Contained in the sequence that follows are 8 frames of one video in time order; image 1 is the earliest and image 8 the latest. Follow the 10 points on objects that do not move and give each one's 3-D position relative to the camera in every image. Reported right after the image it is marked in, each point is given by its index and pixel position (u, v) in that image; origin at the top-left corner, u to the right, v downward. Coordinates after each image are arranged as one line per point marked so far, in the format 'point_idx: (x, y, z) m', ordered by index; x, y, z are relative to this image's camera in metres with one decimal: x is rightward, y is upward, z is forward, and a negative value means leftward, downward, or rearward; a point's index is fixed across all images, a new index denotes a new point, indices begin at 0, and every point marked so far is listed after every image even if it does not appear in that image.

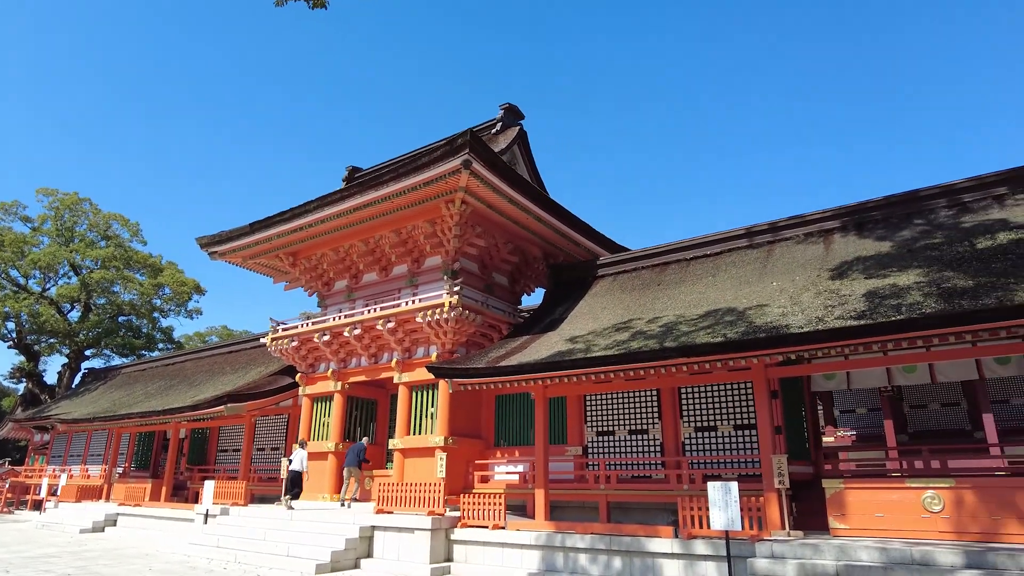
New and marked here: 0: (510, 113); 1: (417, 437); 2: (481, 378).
0: (-0.1, +3.9, +14.6) m
1: (-1.8, -2.8, +12.1) m
2: (-0.5, -1.4, +10.3) m
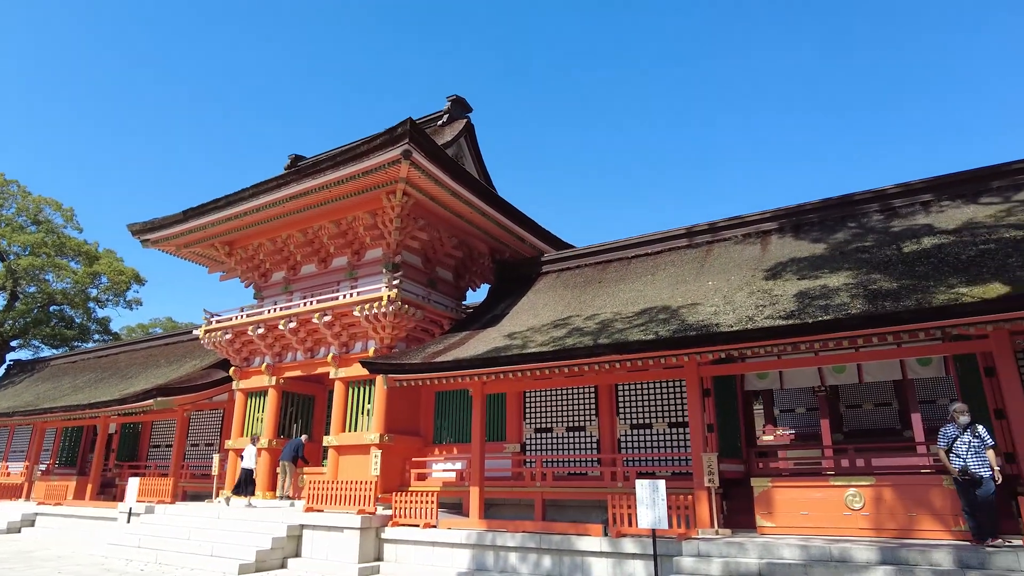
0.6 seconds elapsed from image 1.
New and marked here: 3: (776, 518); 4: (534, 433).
0: (-1.2, +4.0, +14.4) m
1: (-2.9, -2.6, +11.8) m
2: (-1.5, -1.3, +10.0) m
3: (+3.2, -2.8, +7.8) m
4: (+0.4, -2.5, +11.2) m
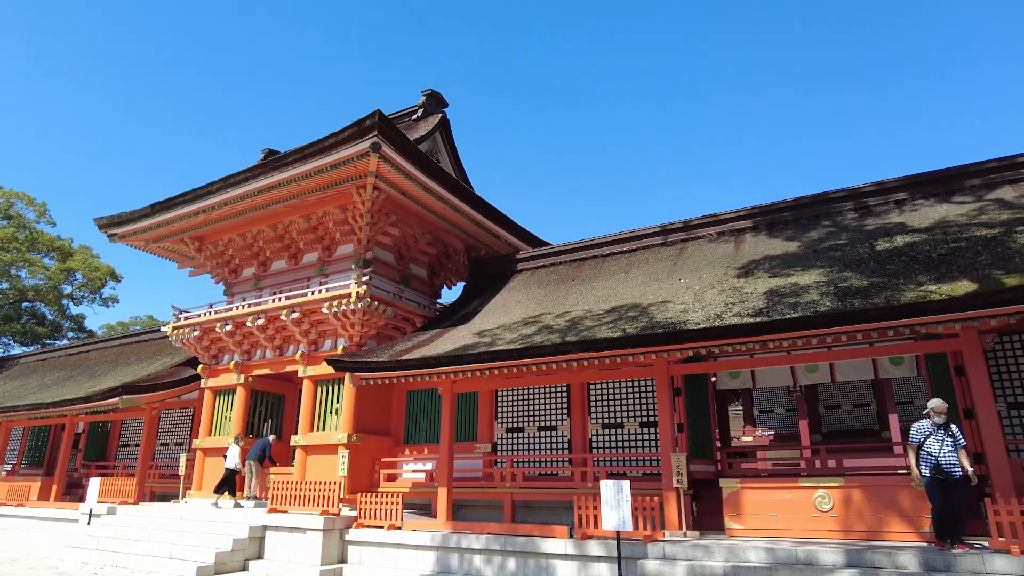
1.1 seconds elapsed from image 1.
0: (-1.7, +4.1, +14.2) m
1: (-3.4, -2.6, +11.5) m
2: (-2.0, -1.3, +9.8) m
3: (+2.8, -2.7, +7.7) m
4: (-0.1, -2.4, +11.0) m
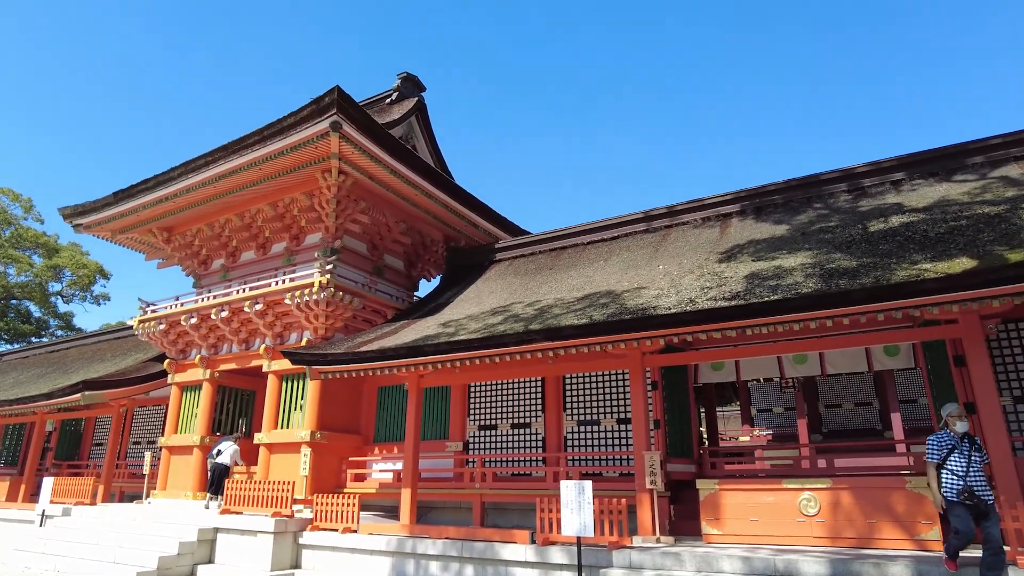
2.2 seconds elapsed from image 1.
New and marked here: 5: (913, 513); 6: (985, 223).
0: (-2.1, +4.2, +13.6) m
1: (-3.8, -2.4, +10.9) m
2: (-2.4, -1.1, +9.2) m
3: (+2.3, -2.5, +7.0) m
4: (-0.6, -2.3, +10.3) m
5: (+3.8, -2.2, +6.3) m
6: (+4.9, +0.7, +6.7) m
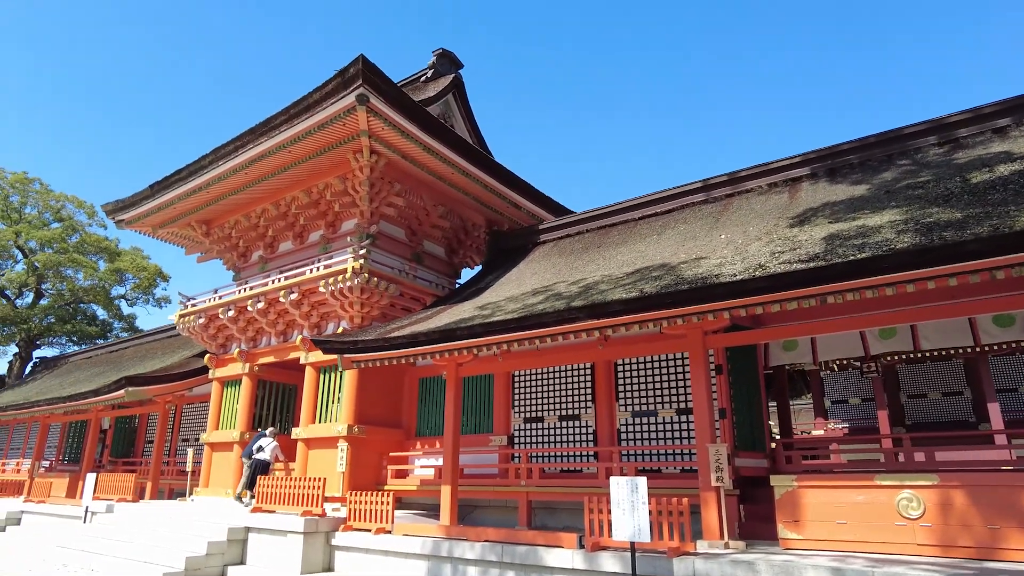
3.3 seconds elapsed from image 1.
0: (-1.3, +4.5, +12.9) m
1: (-3.0, -2.2, +10.4) m
2: (-1.8, -0.9, +8.6) m
3: (+2.7, -2.2, +6.0) m
4: (+0.2, -2.0, +9.6) m
5: (+4.2, -1.8, +5.1) m
6: (+5.2, +1.1, +5.5) m
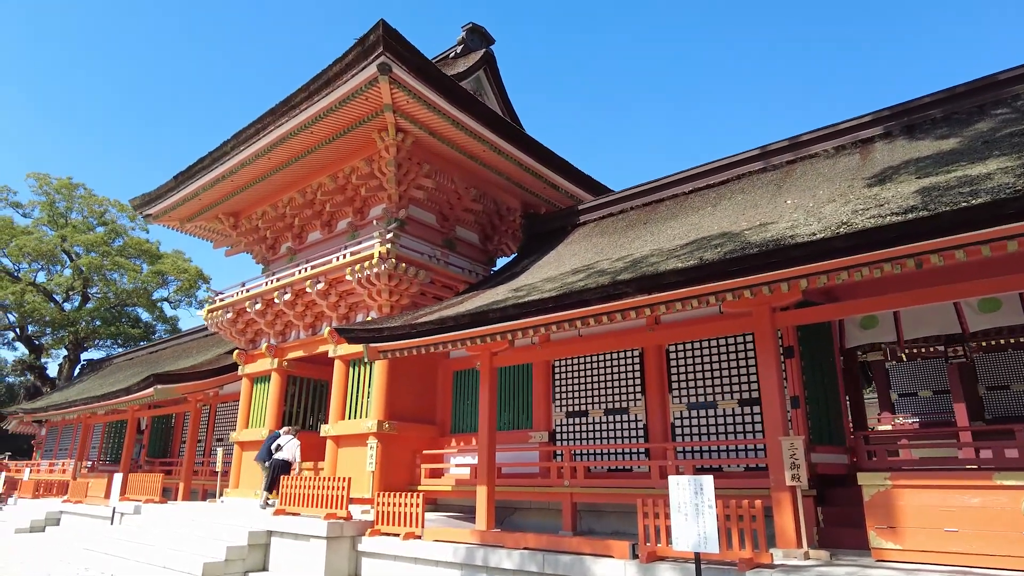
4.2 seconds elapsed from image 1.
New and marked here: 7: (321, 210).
0: (-0.7, +4.7, +12.2) m
1: (-2.4, -2.0, +9.8) m
2: (-1.4, -0.7, +7.9) m
3: (+3.0, -1.9, +5.0) m
4: (+0.7, -1.7, +8.8) m
5: (+4.4, -1.5, +4.1) m
6: (+5.4, +1.4, +4.4) m
7: (-3.4, +1.4, +11.7) m
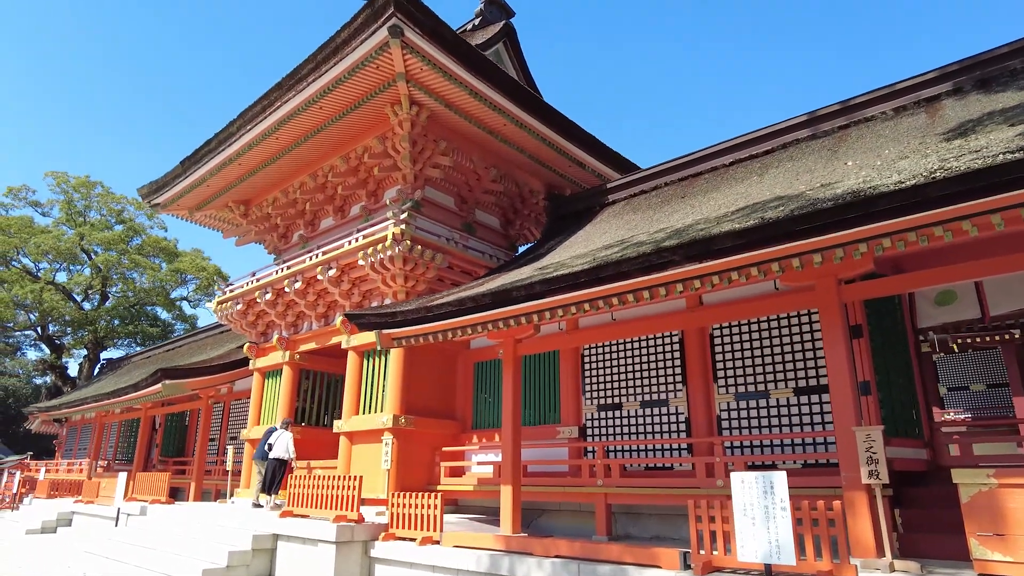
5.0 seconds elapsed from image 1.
0: (-0.3, +4.9, +11.5) m
1: (-2.1, -1.8, +9.1) m
2: (-1.1, -0.4, +7.2) m
3: (+3.2, -1.7, +4.2) m
4: (+1.0, -1.5, +8.0) m
5: (+4.6, -1.2, +3.2) m
6: (+5.6, +1.7, +3.5) m
7: (-3.0, +1.6, +11.1) m
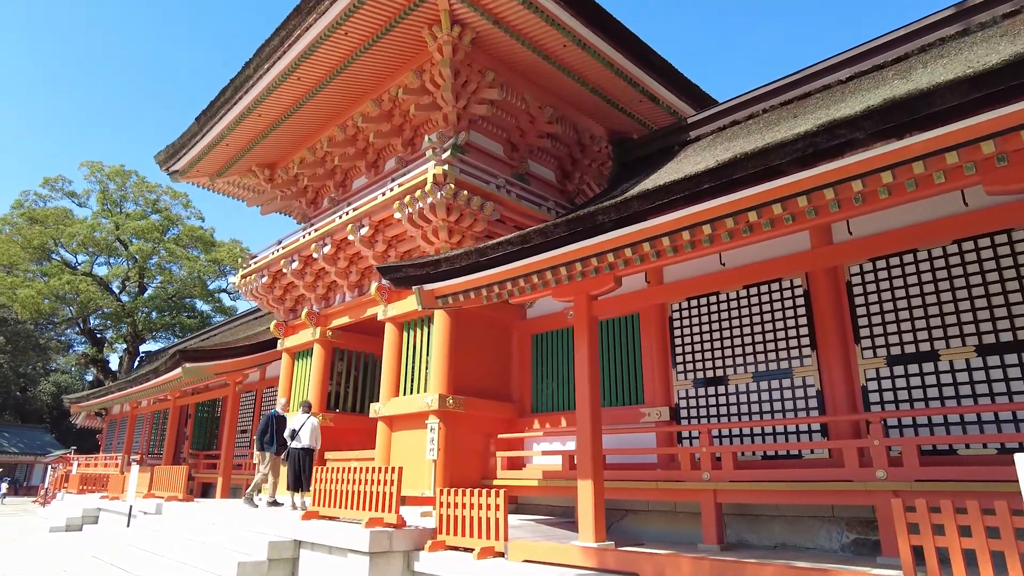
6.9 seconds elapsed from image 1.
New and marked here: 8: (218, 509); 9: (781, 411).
0: (+0.5, +5.5, +9.9) m
1: (-1.3, -1.3, +7.7) m
2: (-0.4, +0.1, +5.7) m
3: (+3.7, -1.1, +2.4) m
4: (+1.7, -0.9, +6.4) m
5: (+5.0, -0.6, +1.3) m
6: (+5.9, +2.3, +1.5) m
7: (-2.2, +2.1, +9.7) m
8: (-3.7, -2.8, +8.3) m
9: (+2.4, -1.1, +5.7) m
